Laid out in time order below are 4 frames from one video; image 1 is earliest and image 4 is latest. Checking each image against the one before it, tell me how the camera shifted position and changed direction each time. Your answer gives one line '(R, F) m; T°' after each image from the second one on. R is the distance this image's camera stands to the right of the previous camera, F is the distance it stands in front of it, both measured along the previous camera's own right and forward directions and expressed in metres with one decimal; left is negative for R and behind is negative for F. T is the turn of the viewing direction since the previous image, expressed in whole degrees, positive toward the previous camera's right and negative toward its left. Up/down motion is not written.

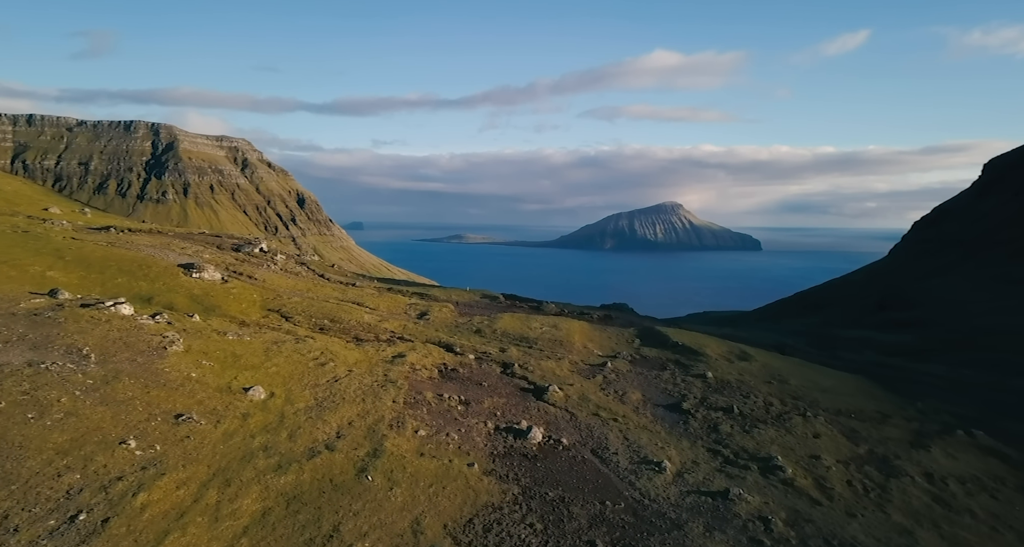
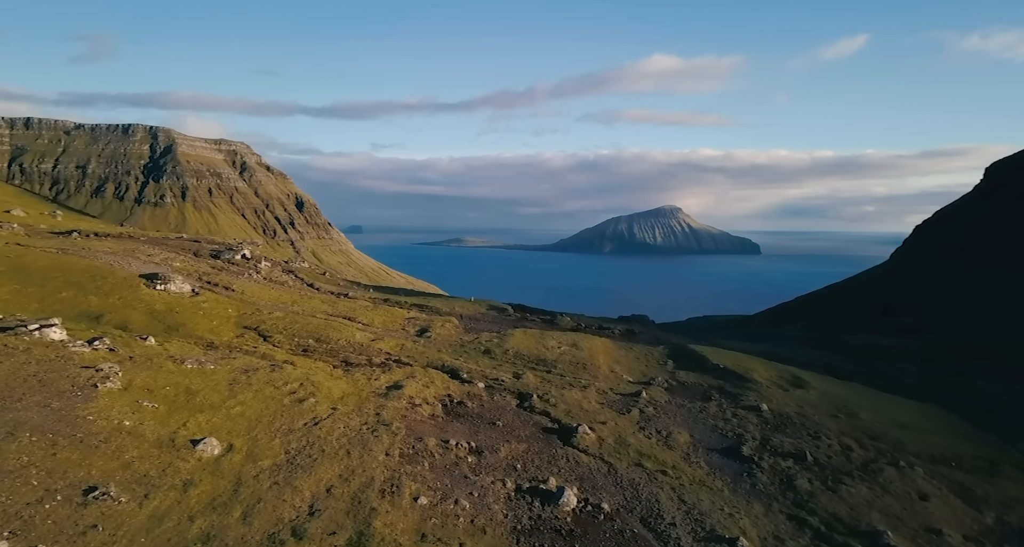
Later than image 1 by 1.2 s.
(-2.1, +14.1) m; 0°
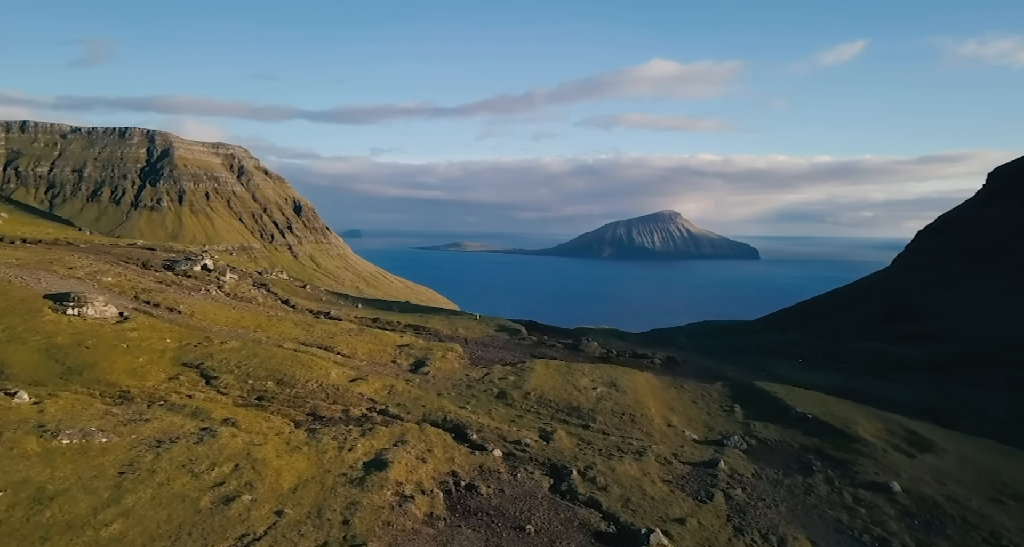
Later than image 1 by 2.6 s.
(-2.6, +21.4) m; 0°
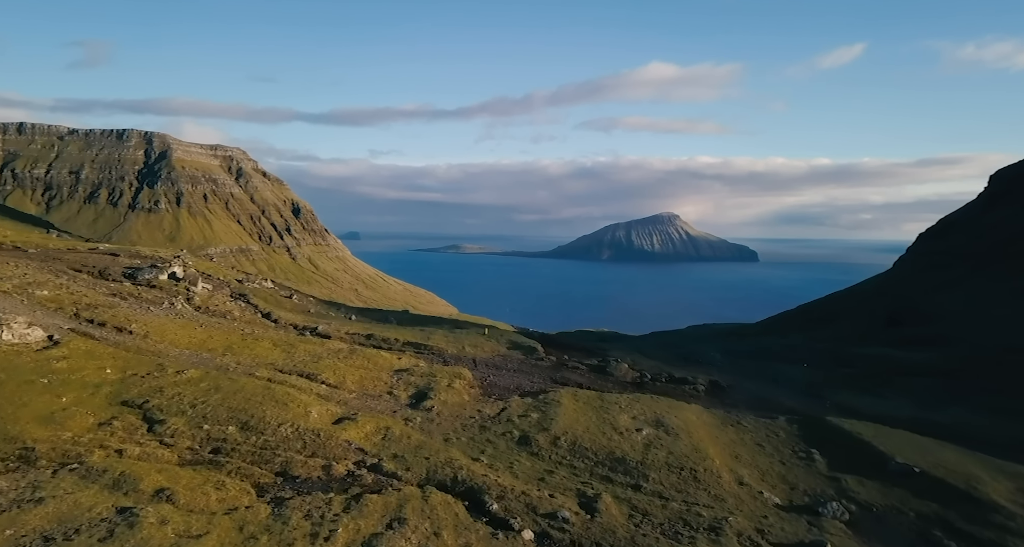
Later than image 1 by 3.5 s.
(-2.3, +14.4) m; 0°
